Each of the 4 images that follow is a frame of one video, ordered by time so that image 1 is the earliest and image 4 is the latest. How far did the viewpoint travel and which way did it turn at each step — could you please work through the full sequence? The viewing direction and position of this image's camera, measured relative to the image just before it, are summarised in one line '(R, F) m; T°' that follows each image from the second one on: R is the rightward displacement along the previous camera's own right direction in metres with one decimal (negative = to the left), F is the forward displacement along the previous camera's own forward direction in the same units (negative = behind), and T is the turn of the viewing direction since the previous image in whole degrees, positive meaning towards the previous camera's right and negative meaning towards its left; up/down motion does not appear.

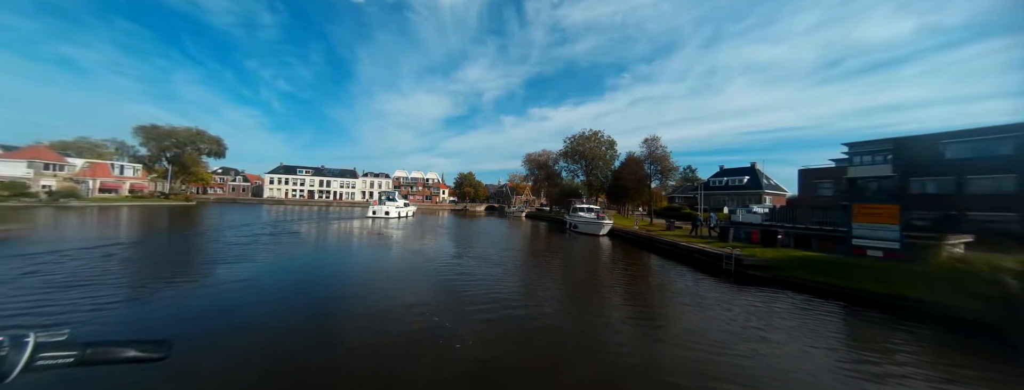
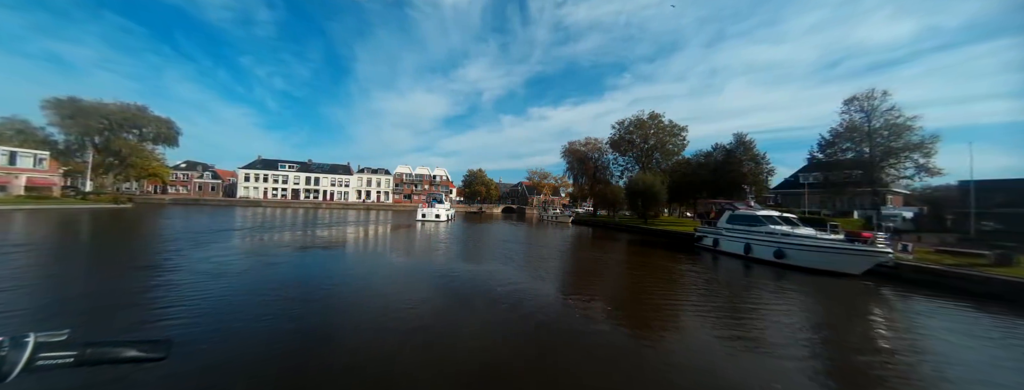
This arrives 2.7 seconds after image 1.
(-1.7, +3.2) m; +1°
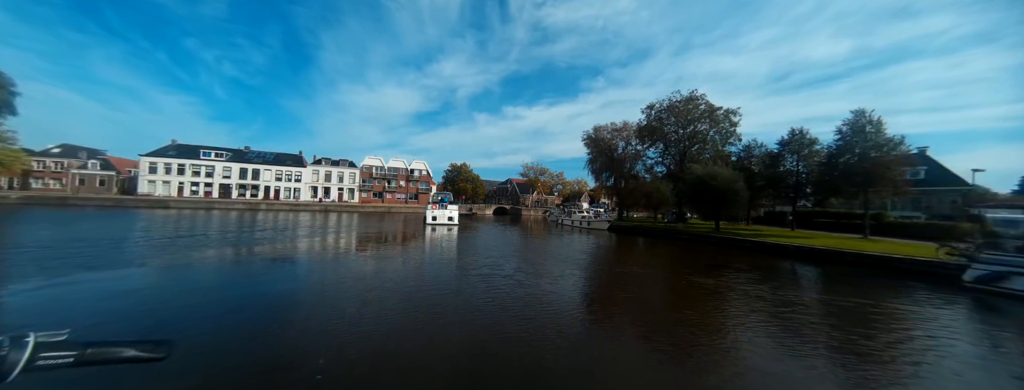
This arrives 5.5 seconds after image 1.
(-1.2, +2.7) m; +6°
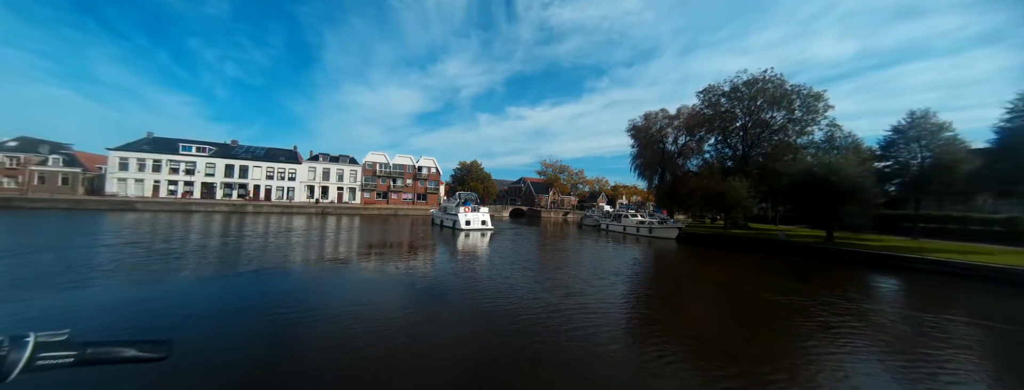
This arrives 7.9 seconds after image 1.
(-1.0, +1.5) m; 0°
